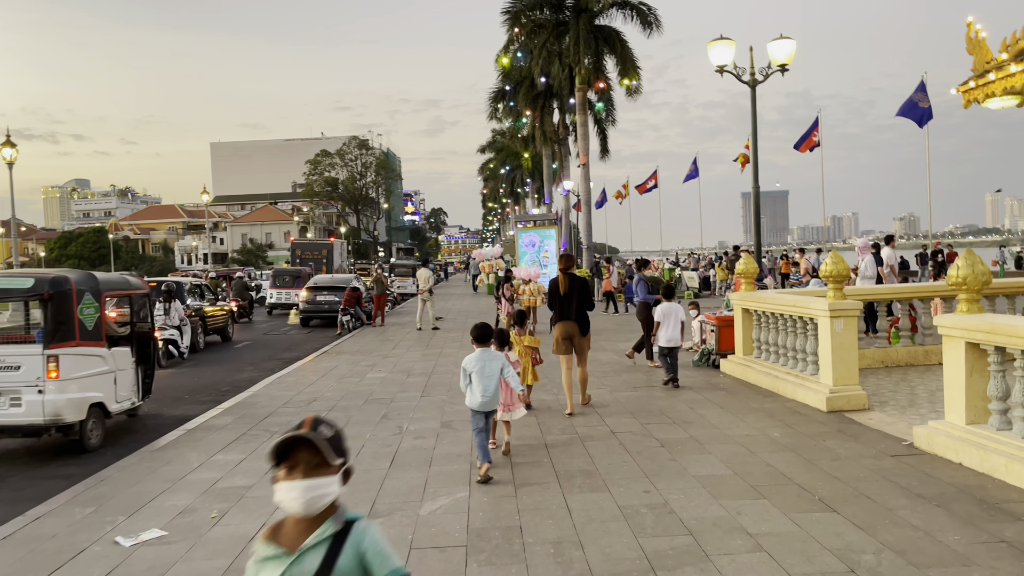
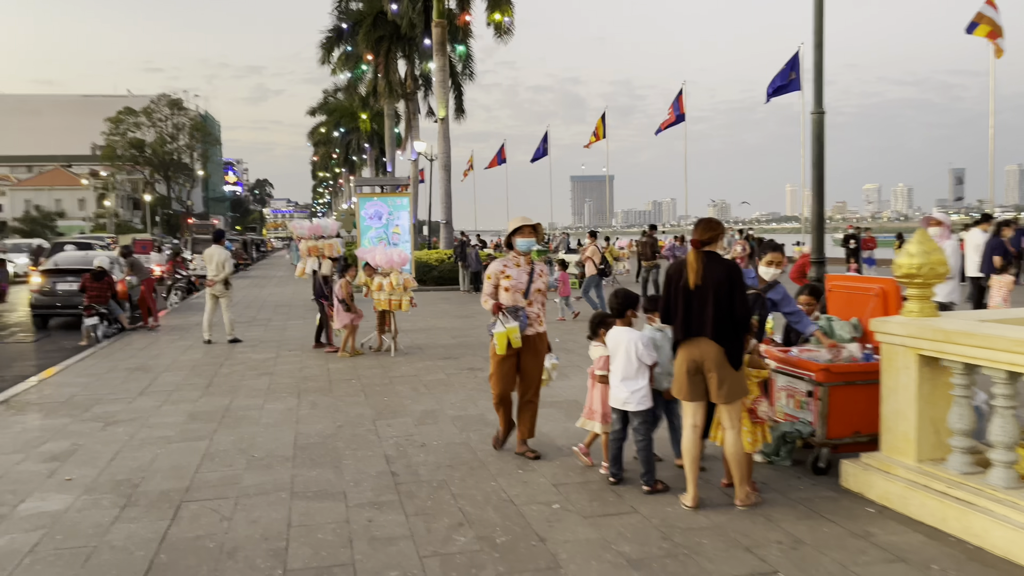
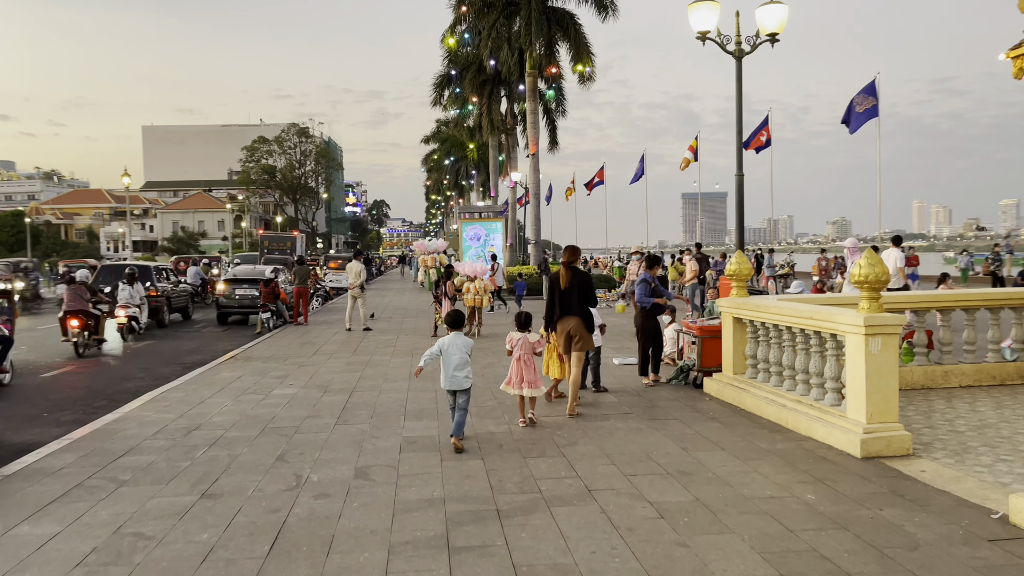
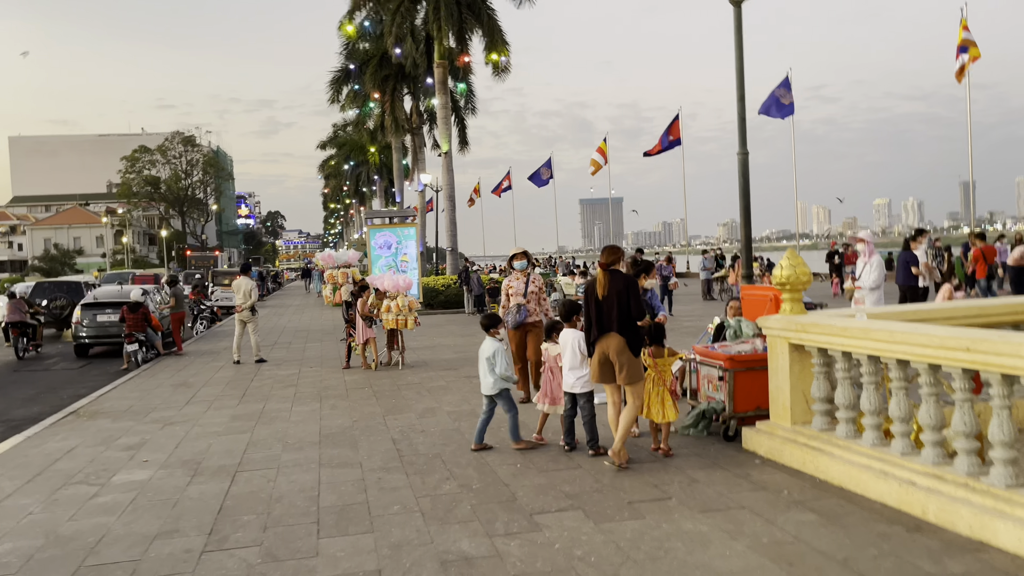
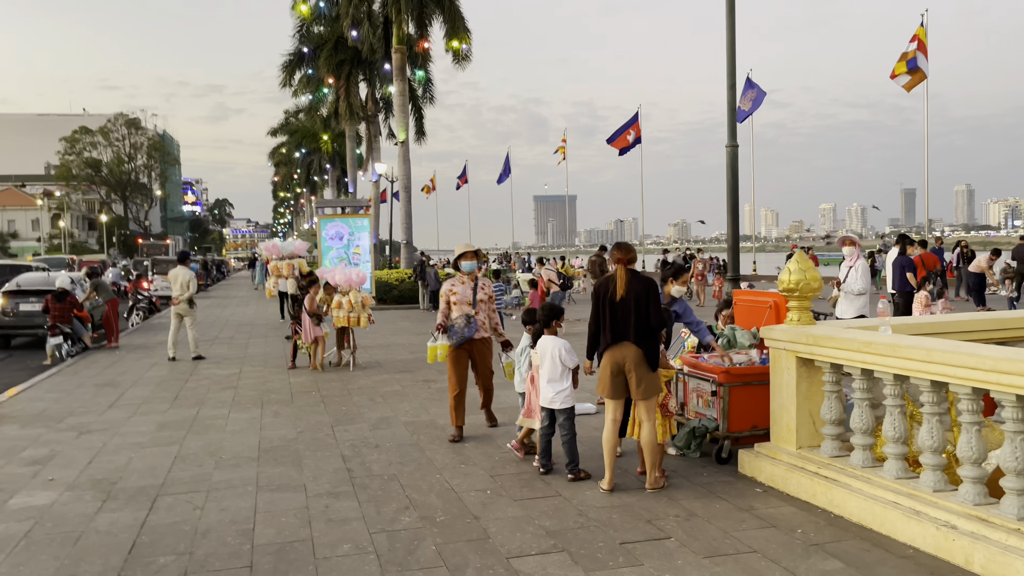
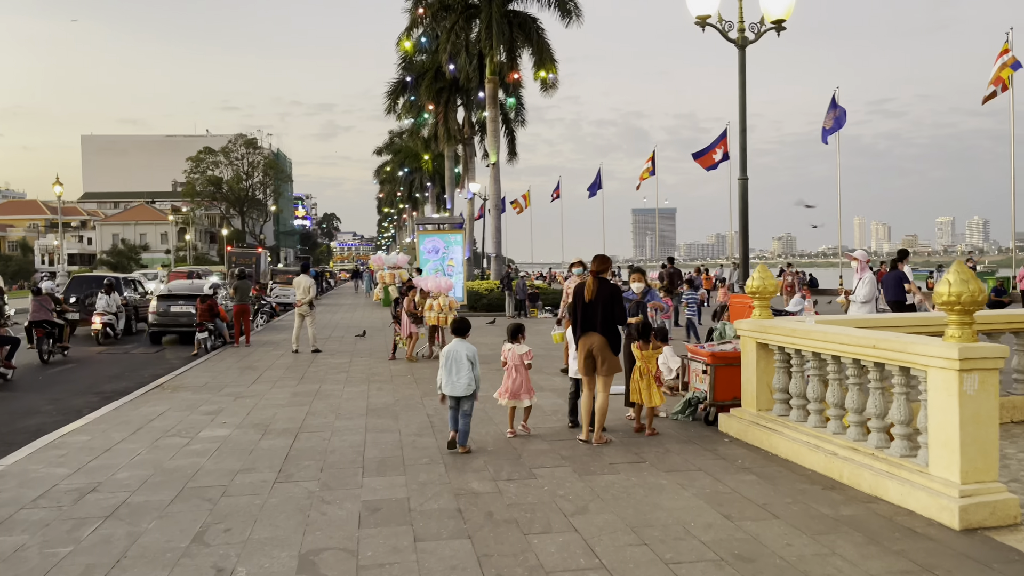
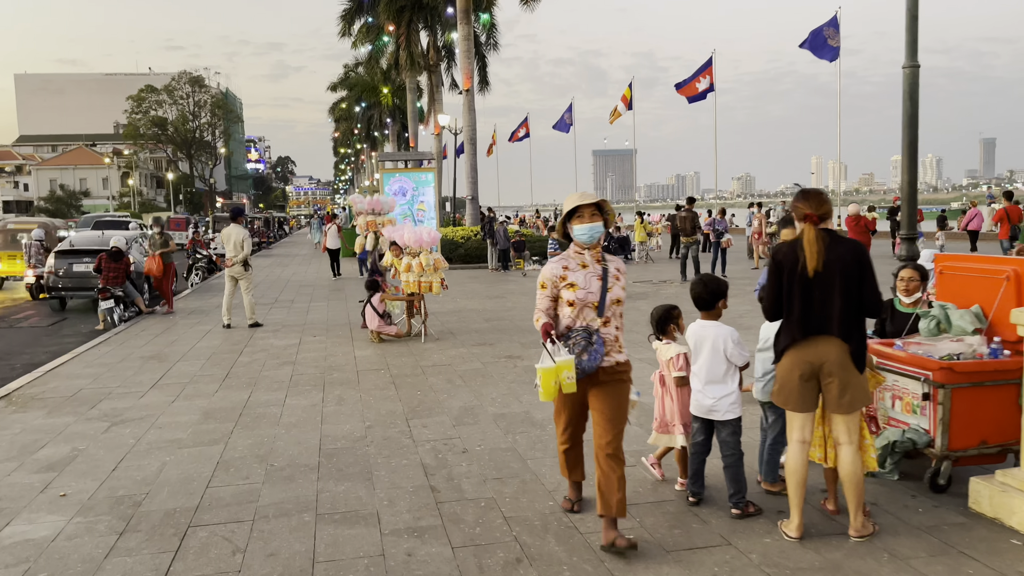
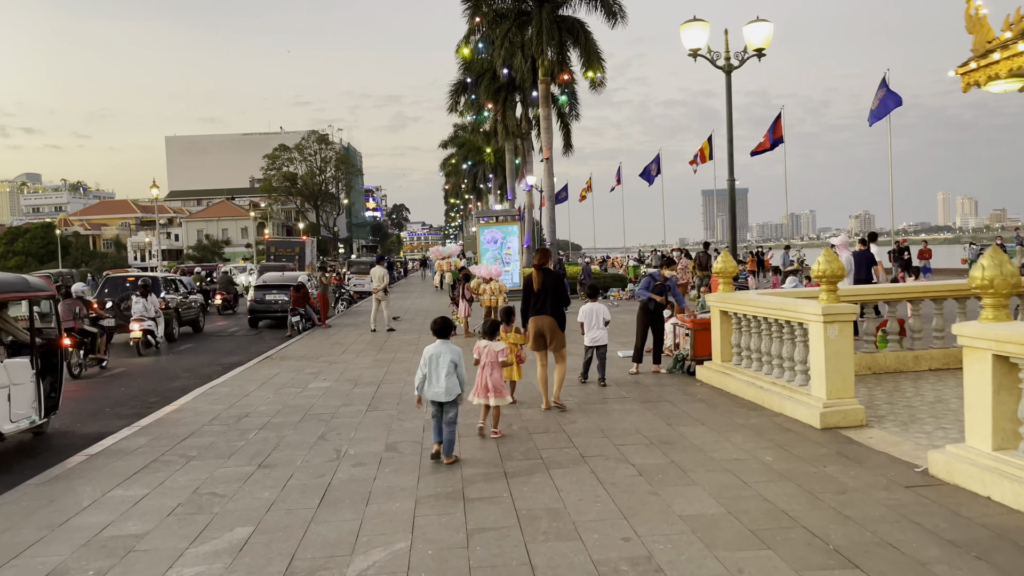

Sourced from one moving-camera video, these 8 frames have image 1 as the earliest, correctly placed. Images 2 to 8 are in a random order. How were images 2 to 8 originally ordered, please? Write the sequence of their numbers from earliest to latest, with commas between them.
8, 3, 6, 4, 5, 2, 7
